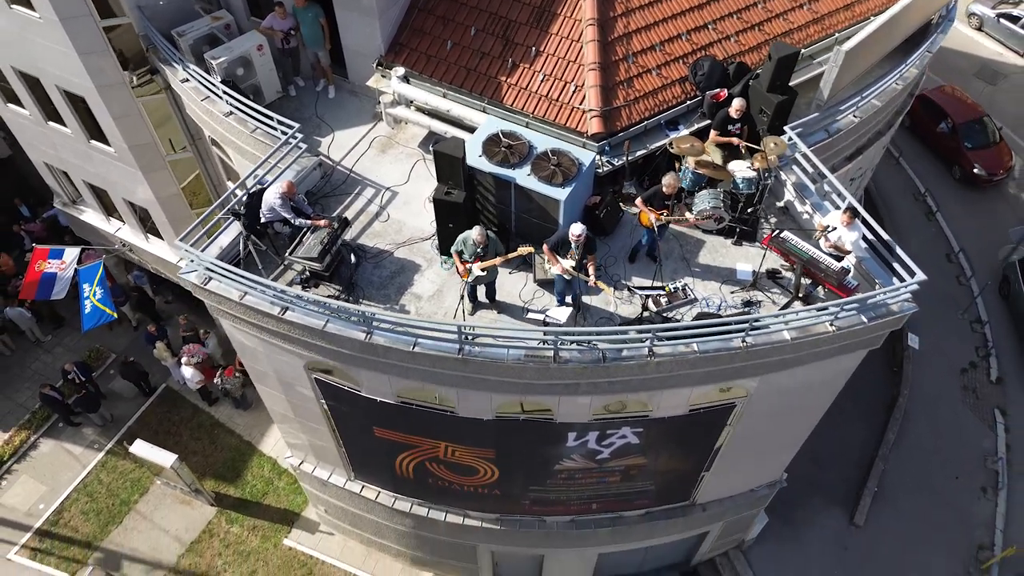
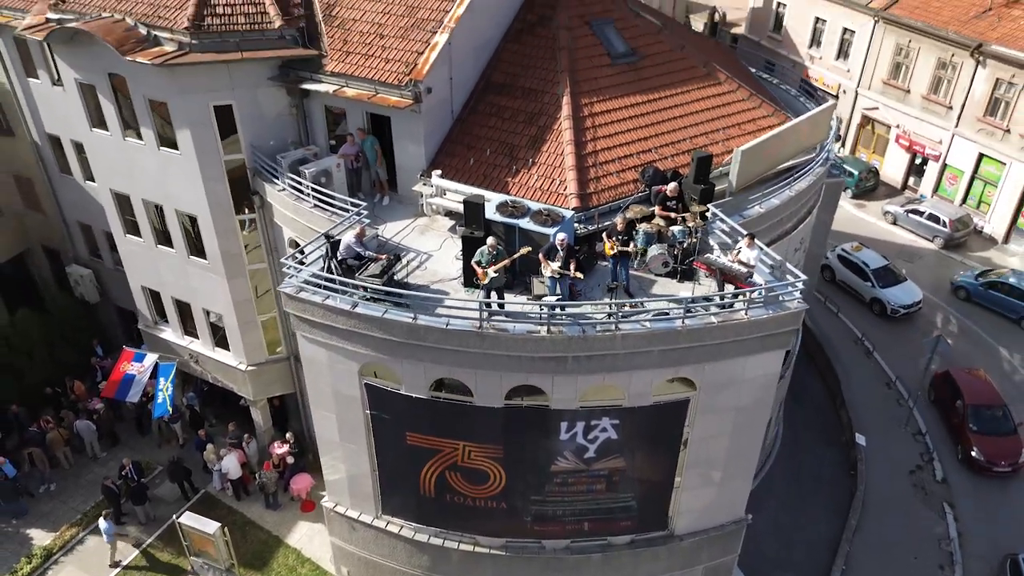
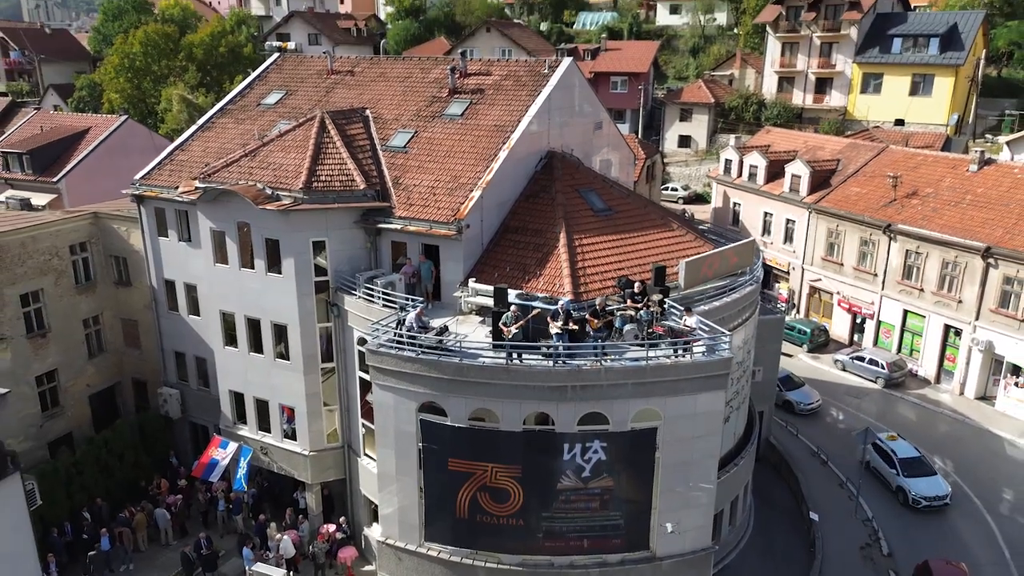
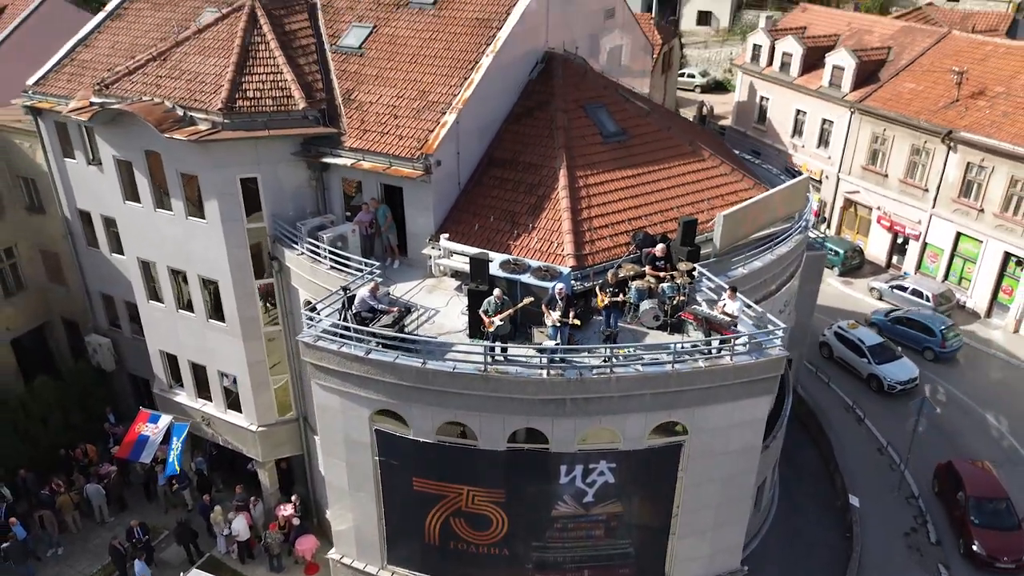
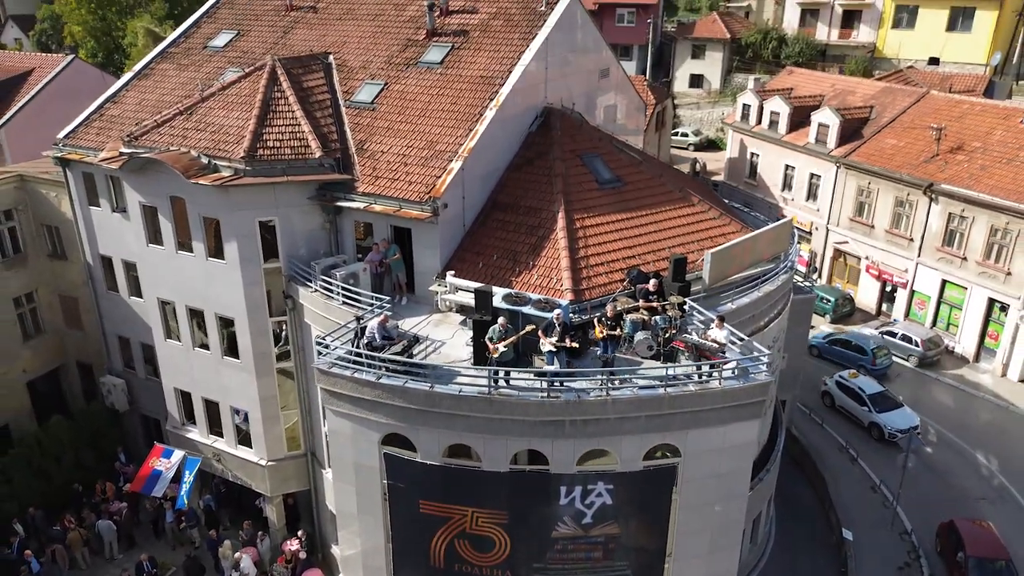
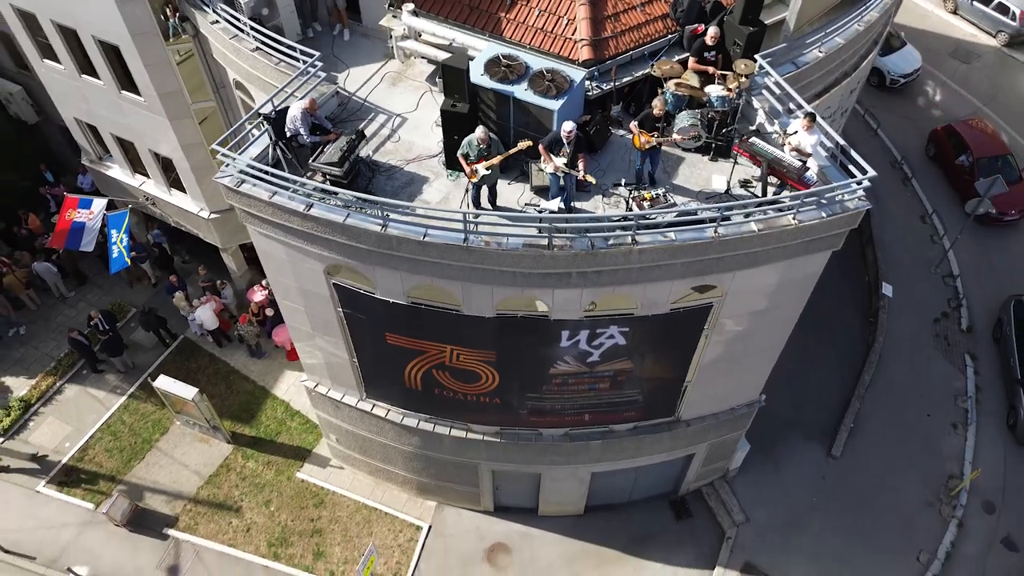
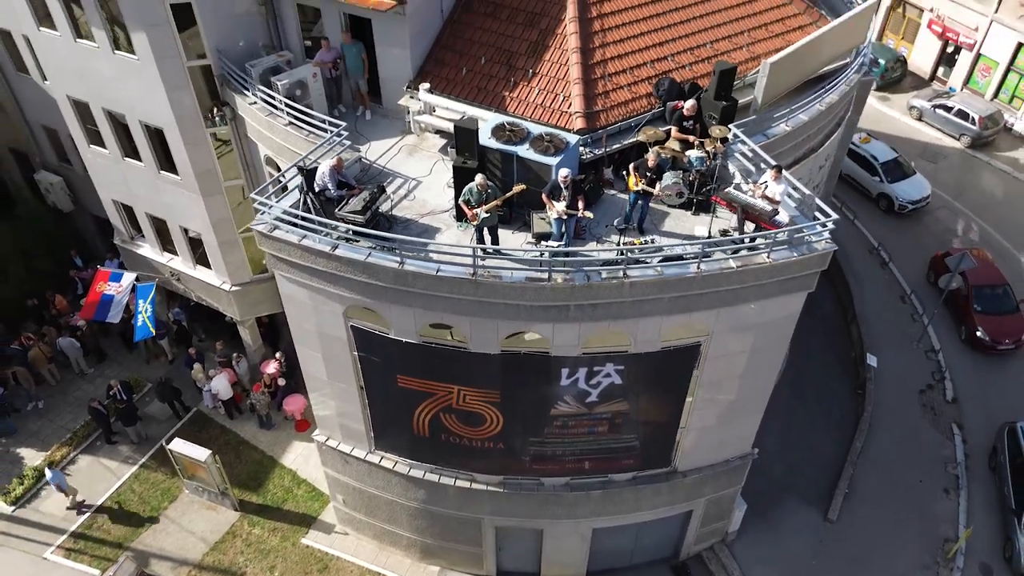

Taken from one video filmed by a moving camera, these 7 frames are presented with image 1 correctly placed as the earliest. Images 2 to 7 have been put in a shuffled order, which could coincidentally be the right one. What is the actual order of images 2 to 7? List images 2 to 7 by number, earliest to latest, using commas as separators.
6, 7, 2, 4, 5, 3
